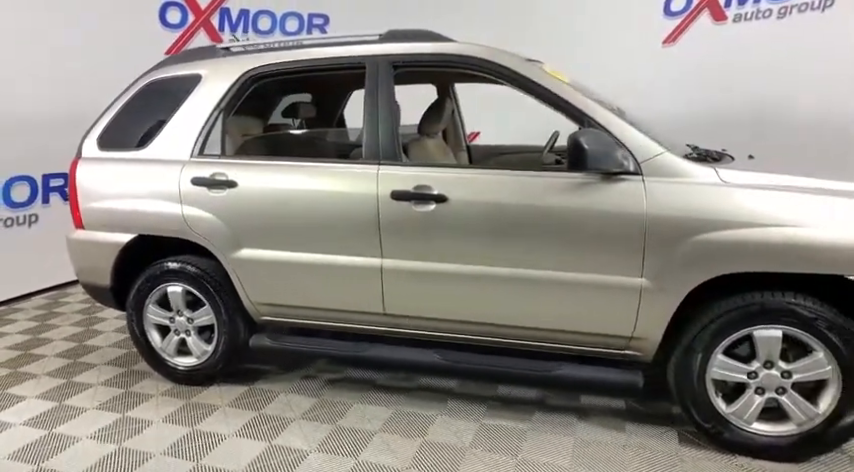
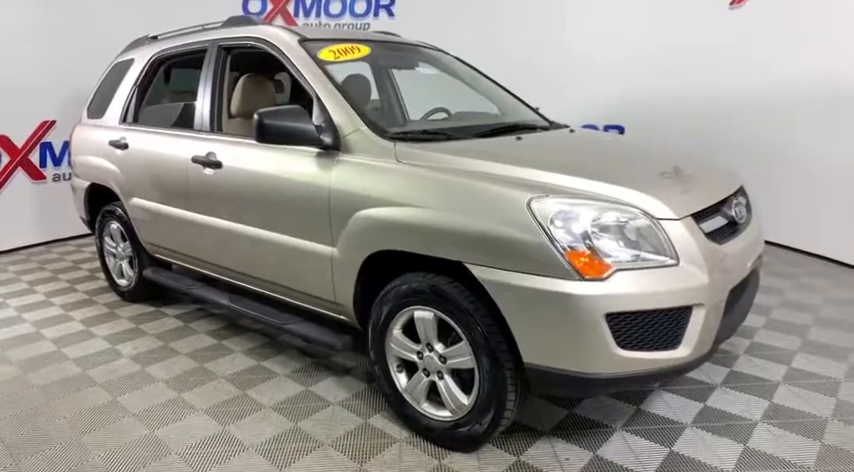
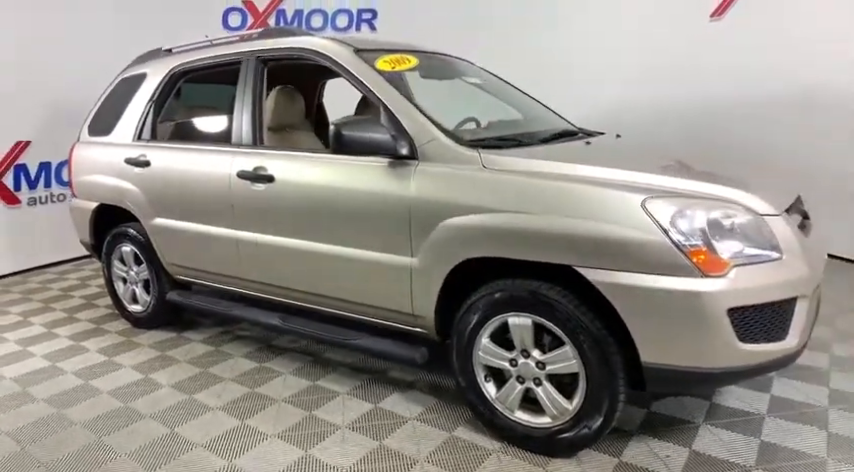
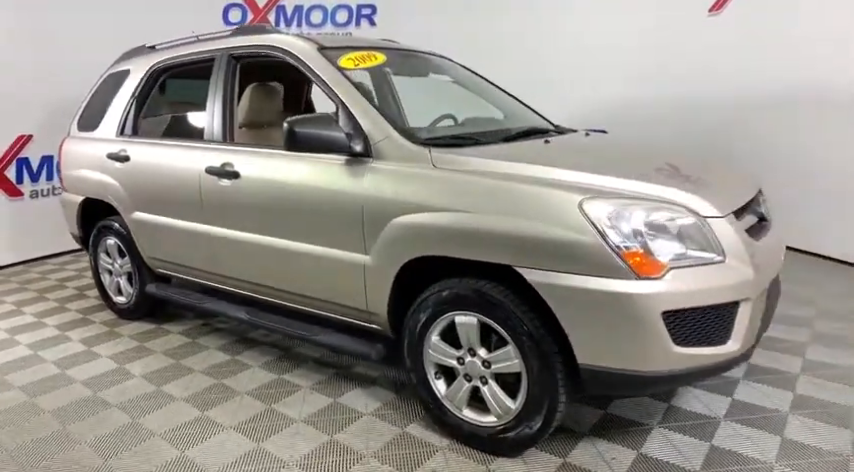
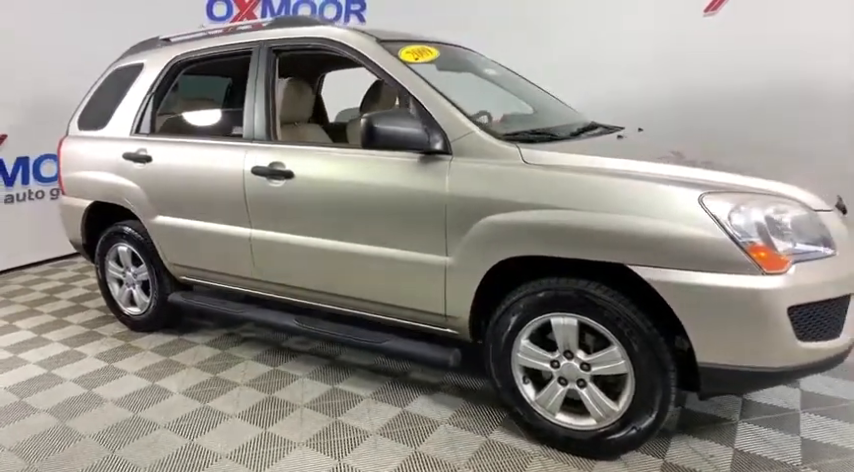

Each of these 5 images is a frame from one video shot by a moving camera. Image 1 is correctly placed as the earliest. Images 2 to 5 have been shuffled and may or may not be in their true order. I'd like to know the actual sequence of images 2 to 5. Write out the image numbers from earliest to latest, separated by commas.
5, 3, 4, 2
